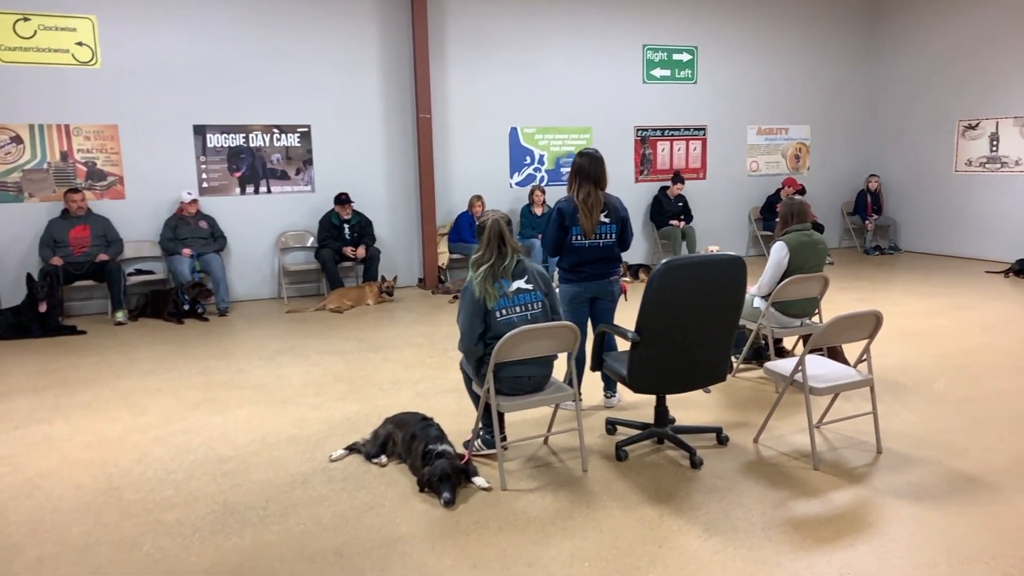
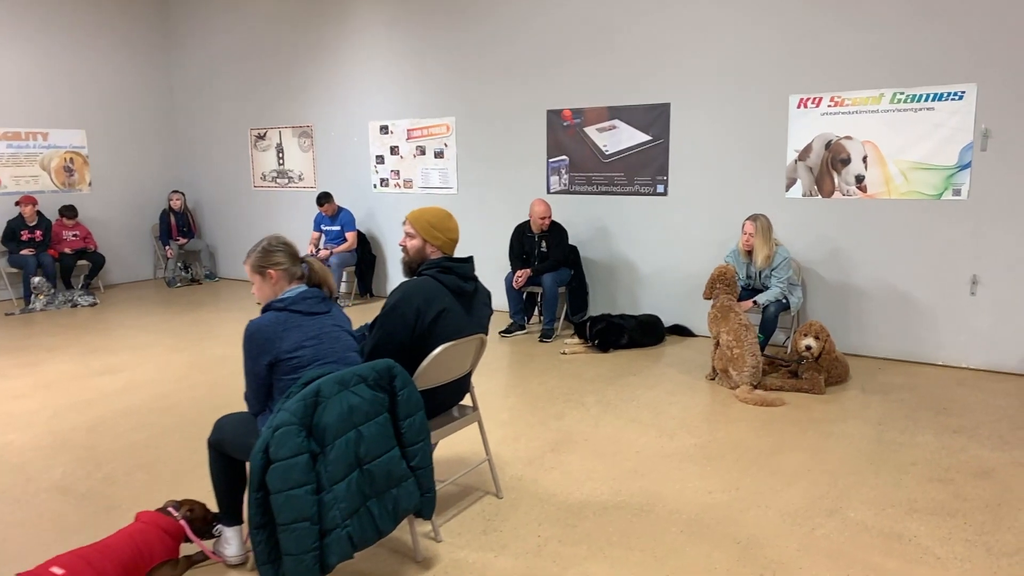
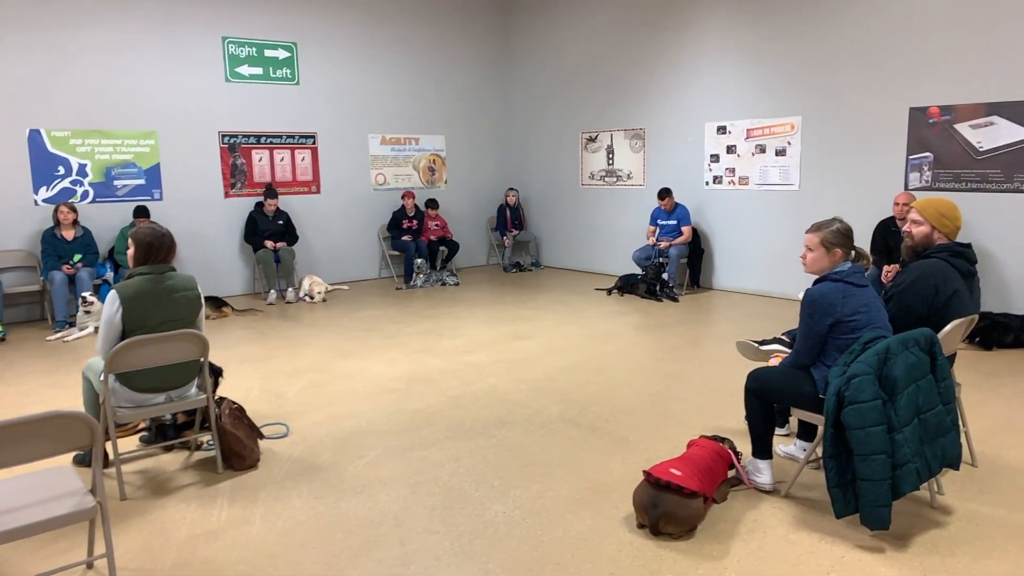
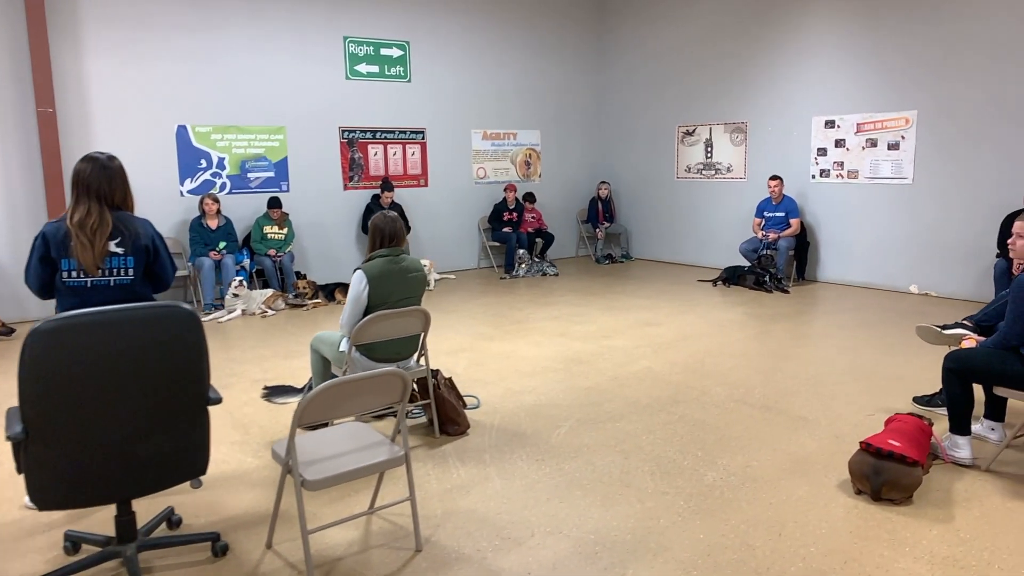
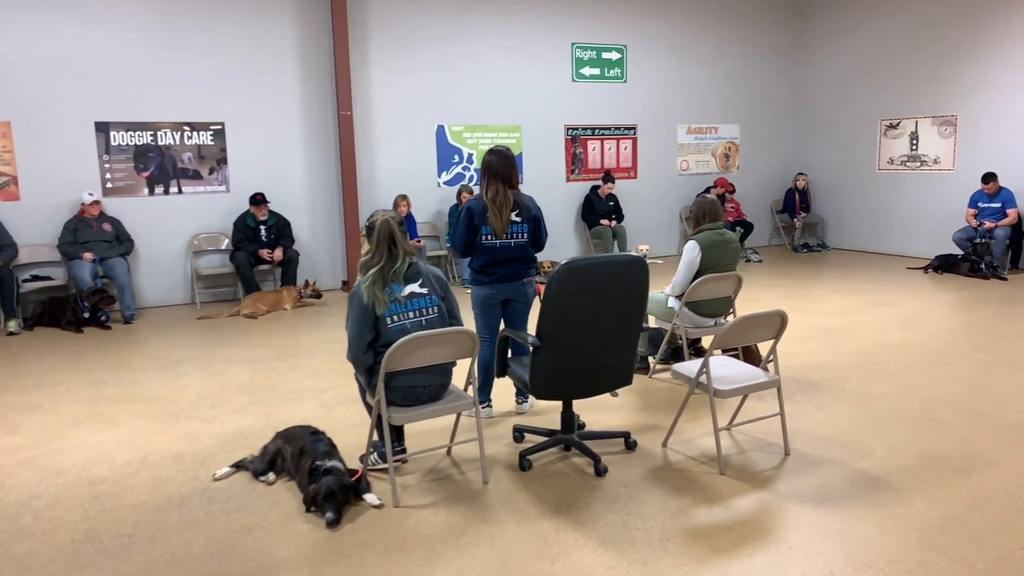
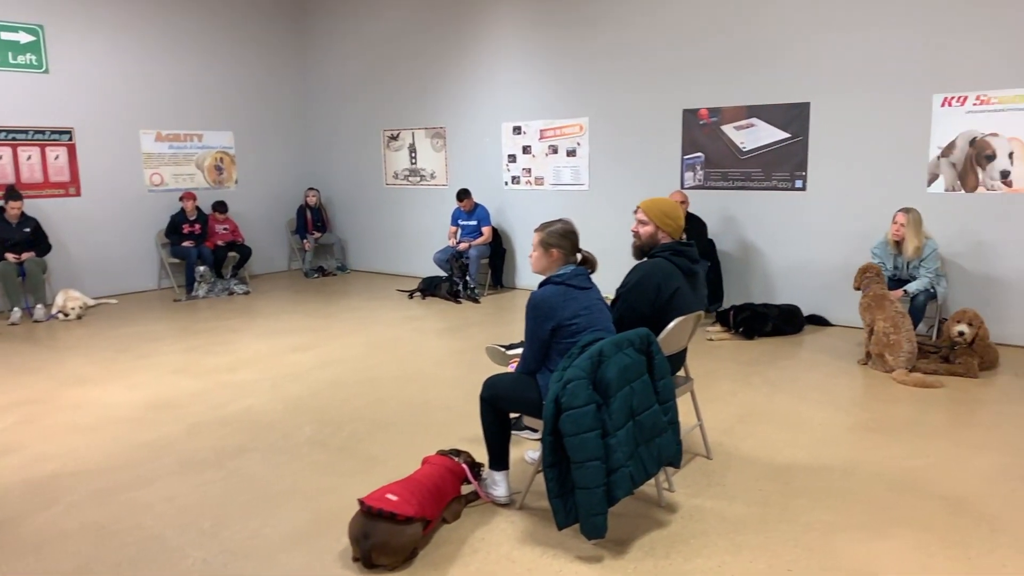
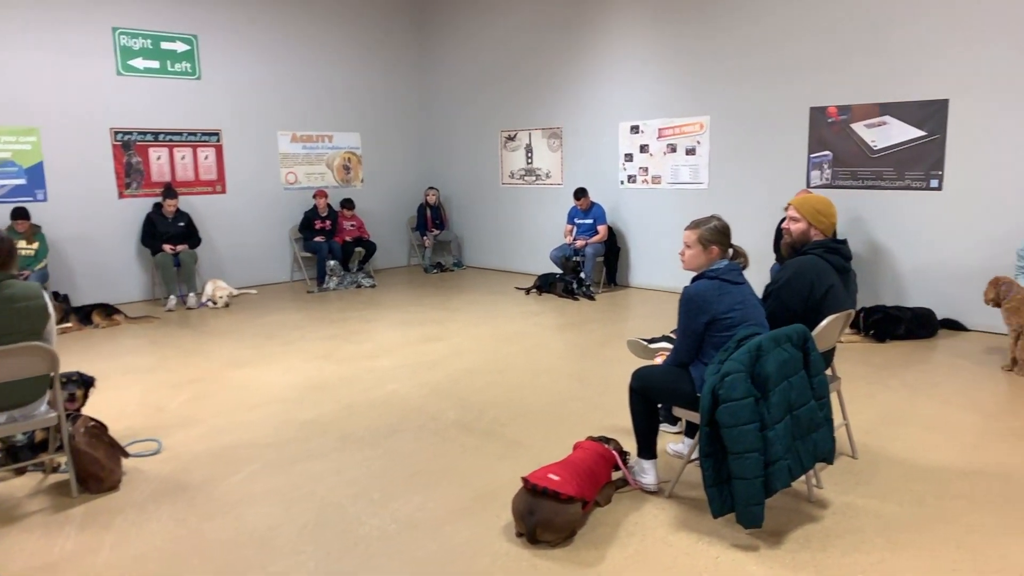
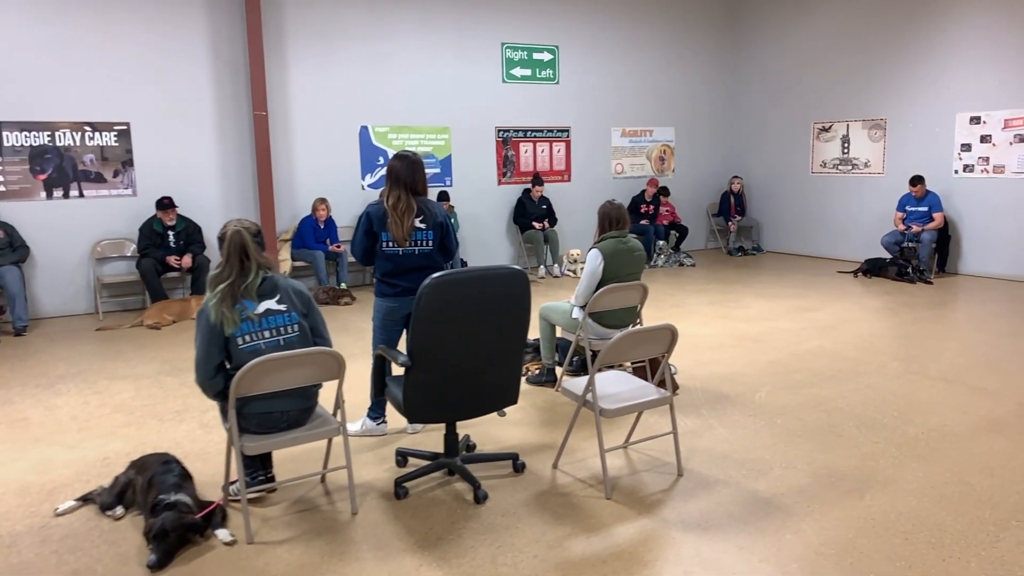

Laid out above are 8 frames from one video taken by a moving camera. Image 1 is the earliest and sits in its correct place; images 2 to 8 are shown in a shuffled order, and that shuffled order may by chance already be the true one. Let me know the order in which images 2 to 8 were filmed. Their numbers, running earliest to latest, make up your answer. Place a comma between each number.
5, 8, 4, 3, 7, 6, 2
